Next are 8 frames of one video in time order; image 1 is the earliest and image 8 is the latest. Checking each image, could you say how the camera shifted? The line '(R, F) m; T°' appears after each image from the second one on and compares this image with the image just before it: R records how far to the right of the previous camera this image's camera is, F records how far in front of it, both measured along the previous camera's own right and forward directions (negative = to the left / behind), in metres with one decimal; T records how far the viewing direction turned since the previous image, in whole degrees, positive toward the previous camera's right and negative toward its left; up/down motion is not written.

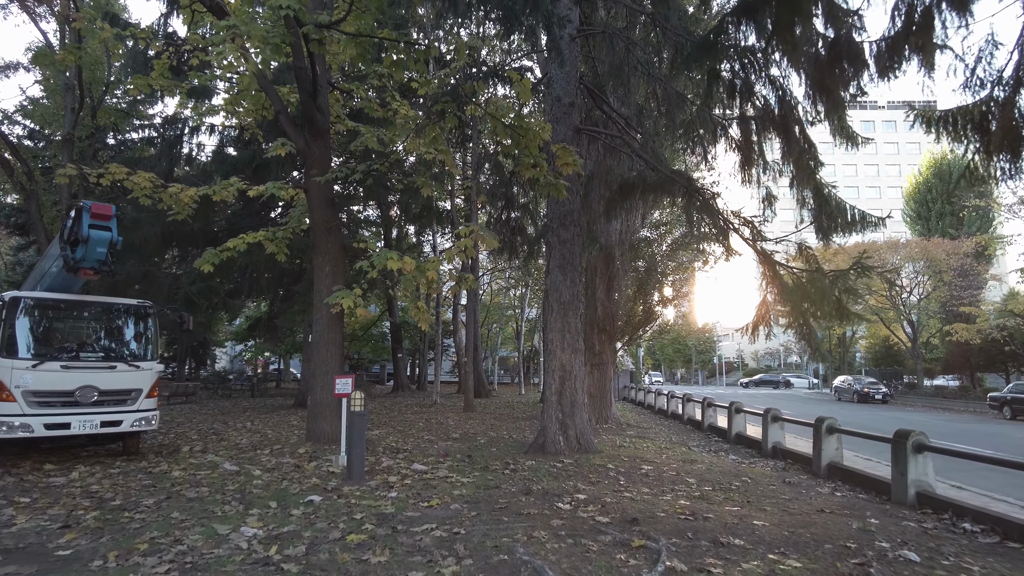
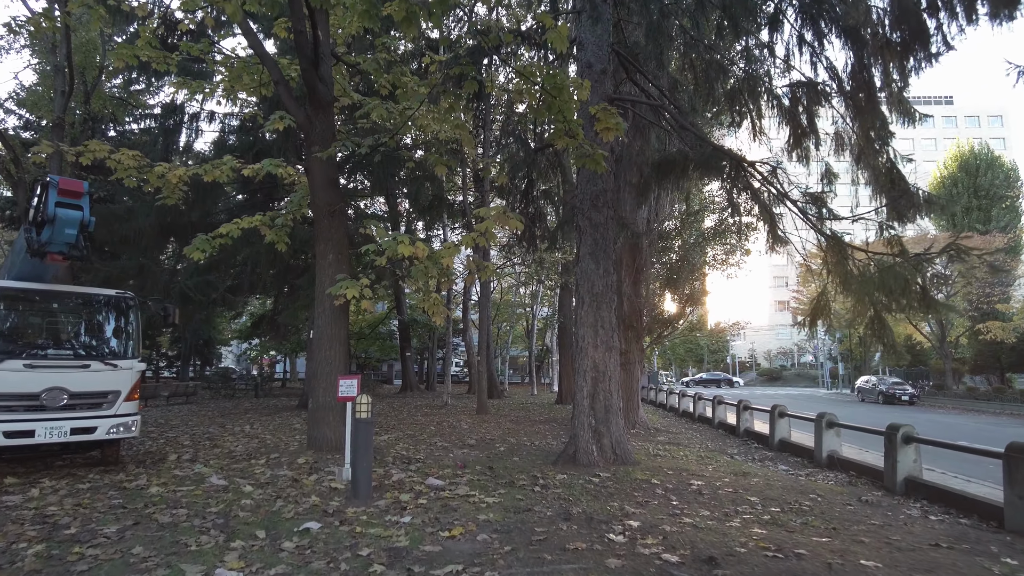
(-0.2, +1.1) m; -1°
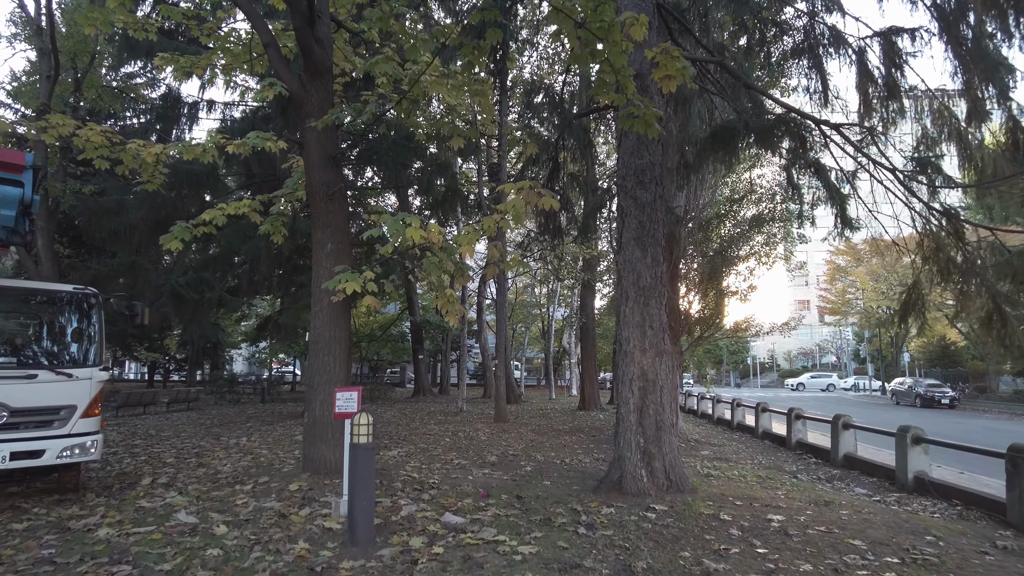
(-0.2, +1.3) m; -1°
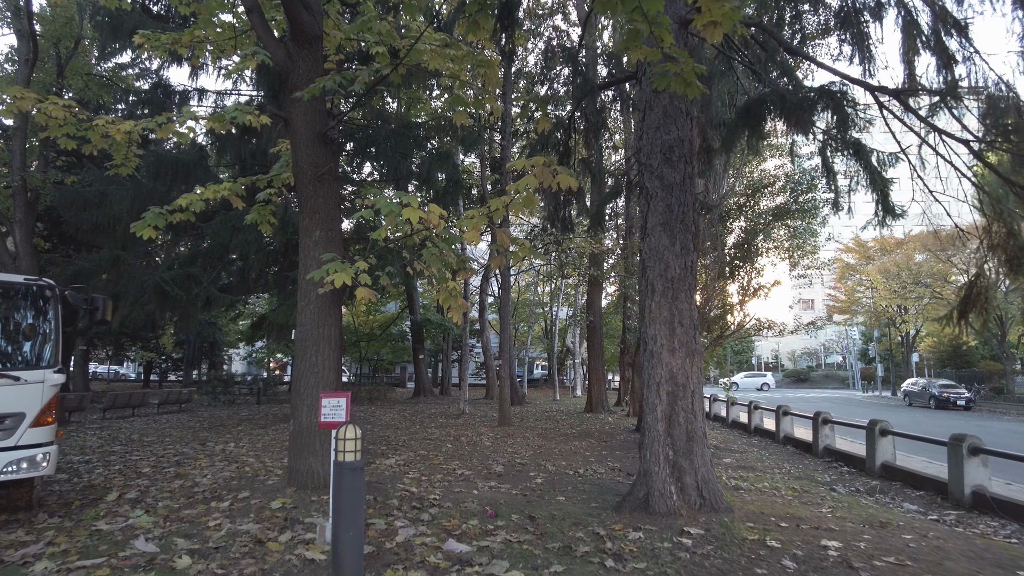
(-0.1, +0.8) m; 0°
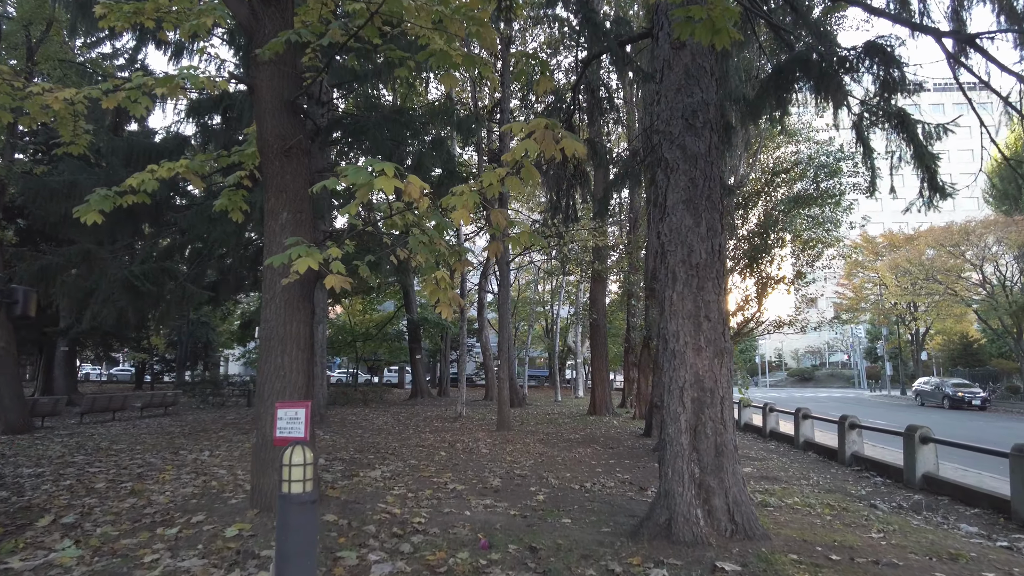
(0.0, +0.9) m; 0°
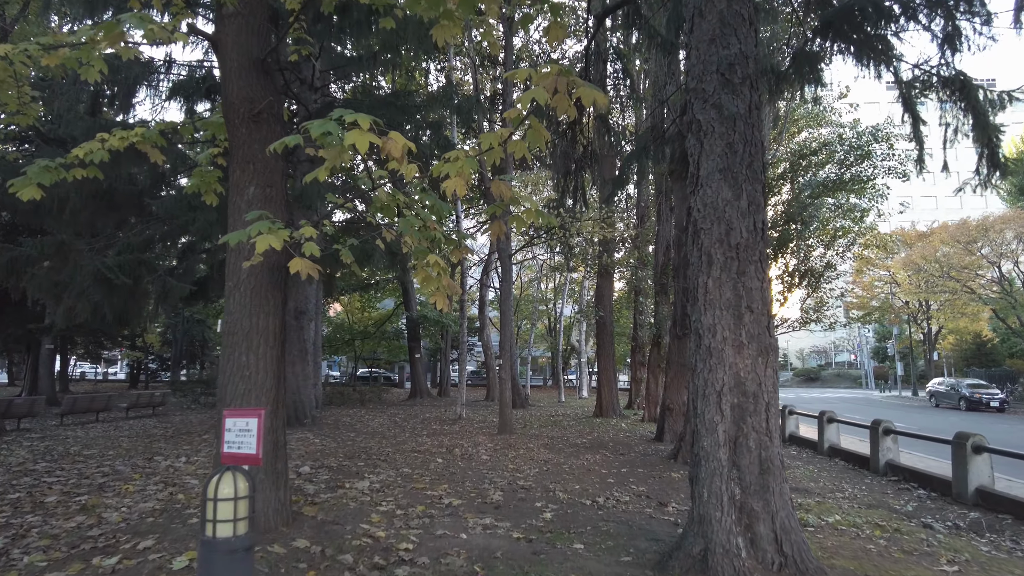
(0.0, +0.9) m; 0°
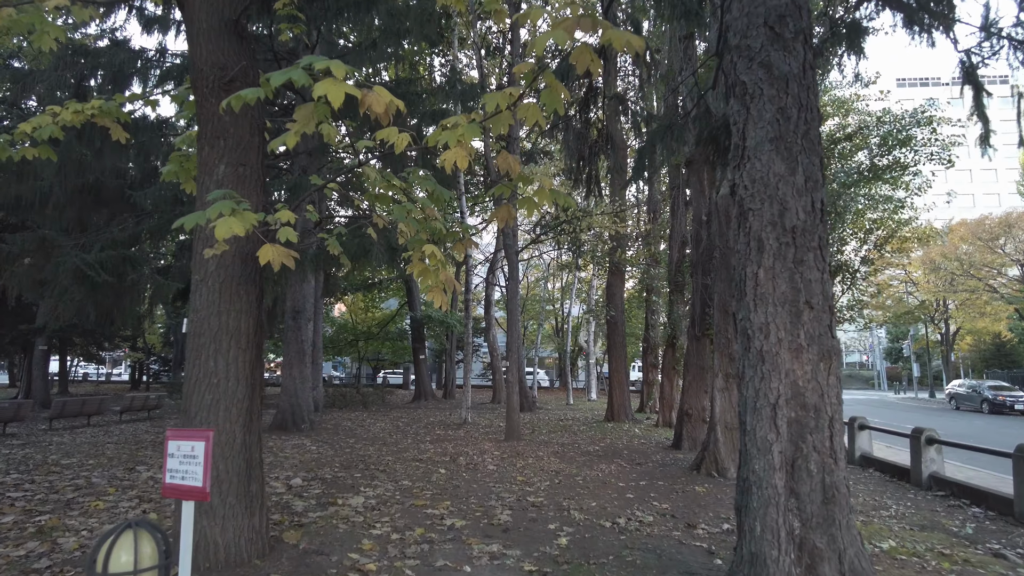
(0.0, +0.7) m; -1°
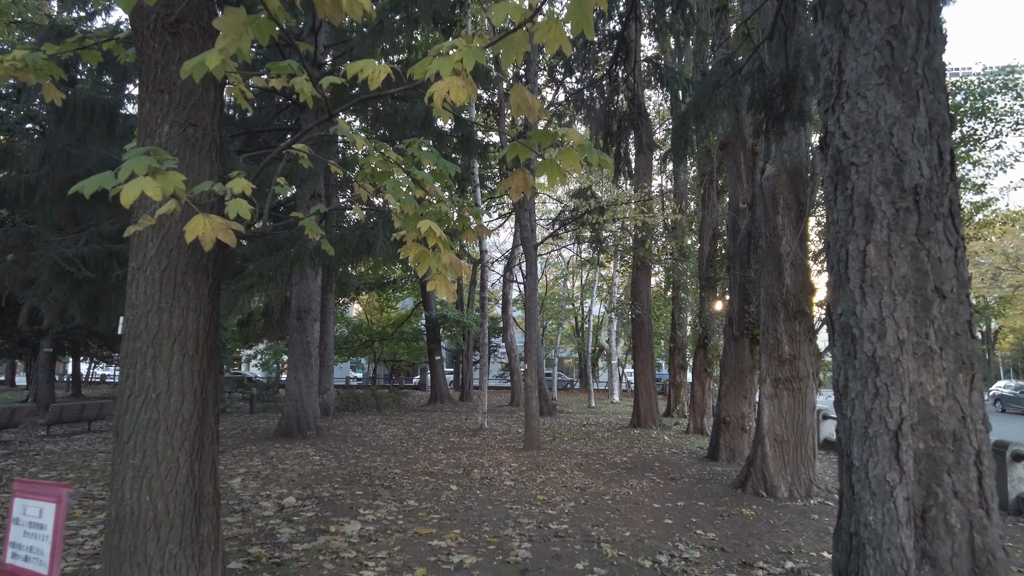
(0.0, +1.0) m; -2°
